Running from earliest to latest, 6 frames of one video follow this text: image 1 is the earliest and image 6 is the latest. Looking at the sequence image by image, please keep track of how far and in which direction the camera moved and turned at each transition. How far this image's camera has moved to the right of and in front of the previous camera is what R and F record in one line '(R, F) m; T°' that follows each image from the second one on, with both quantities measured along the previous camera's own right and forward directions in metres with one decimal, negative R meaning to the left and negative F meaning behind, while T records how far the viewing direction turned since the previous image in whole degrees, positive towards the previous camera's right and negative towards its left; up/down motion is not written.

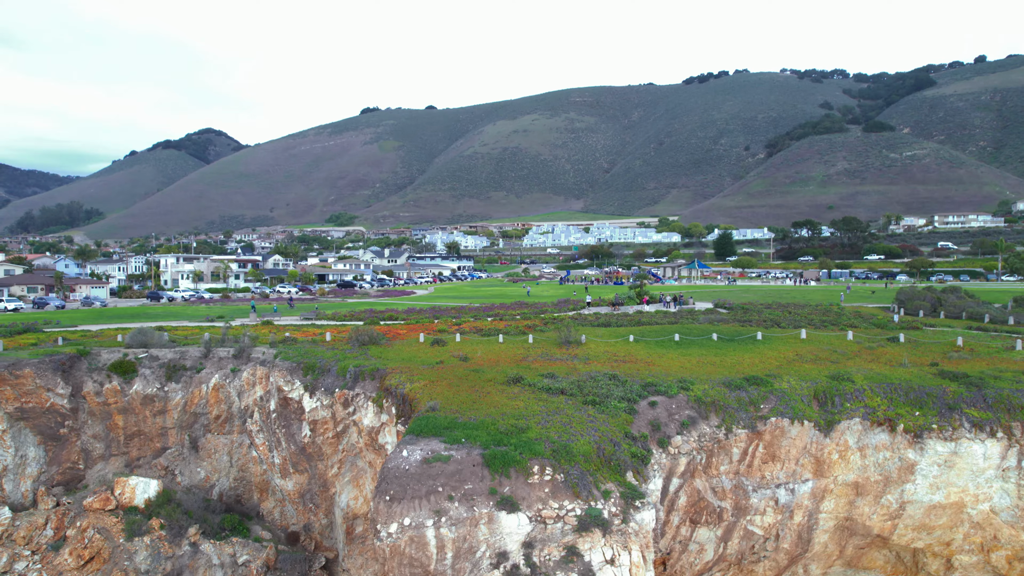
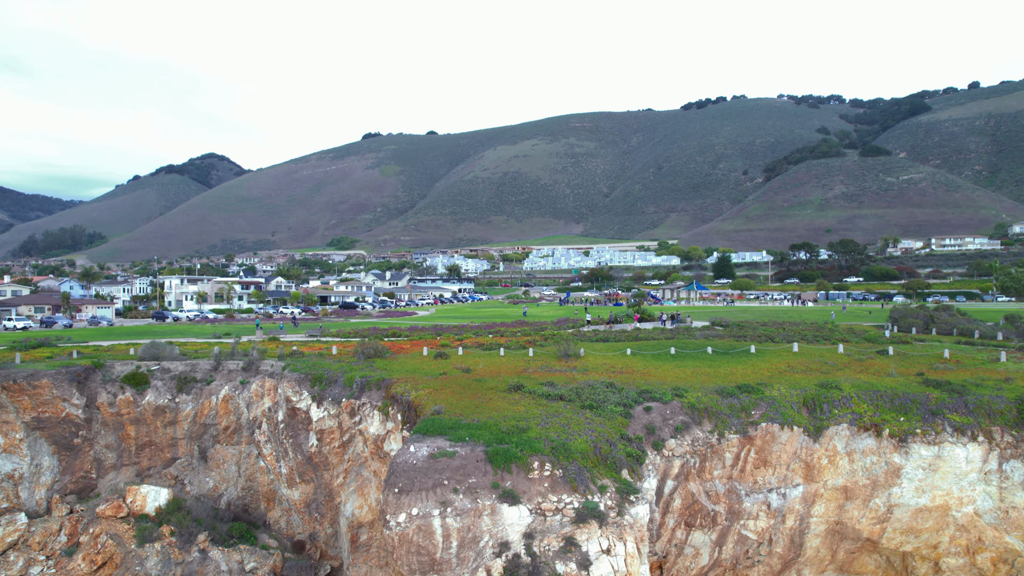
(0.0, -0.6) m; 0°
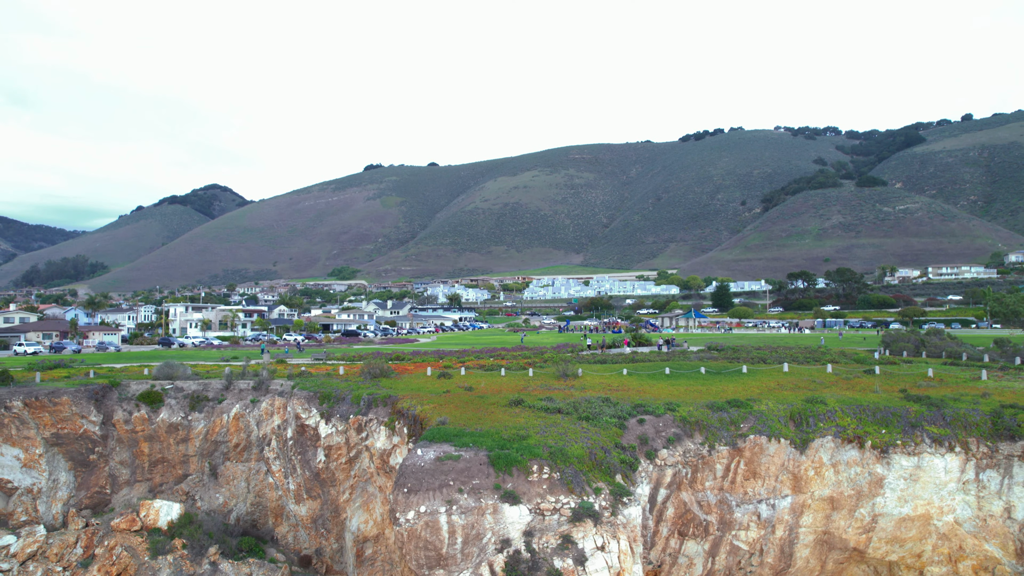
(0.0, -0.8) m; 0°
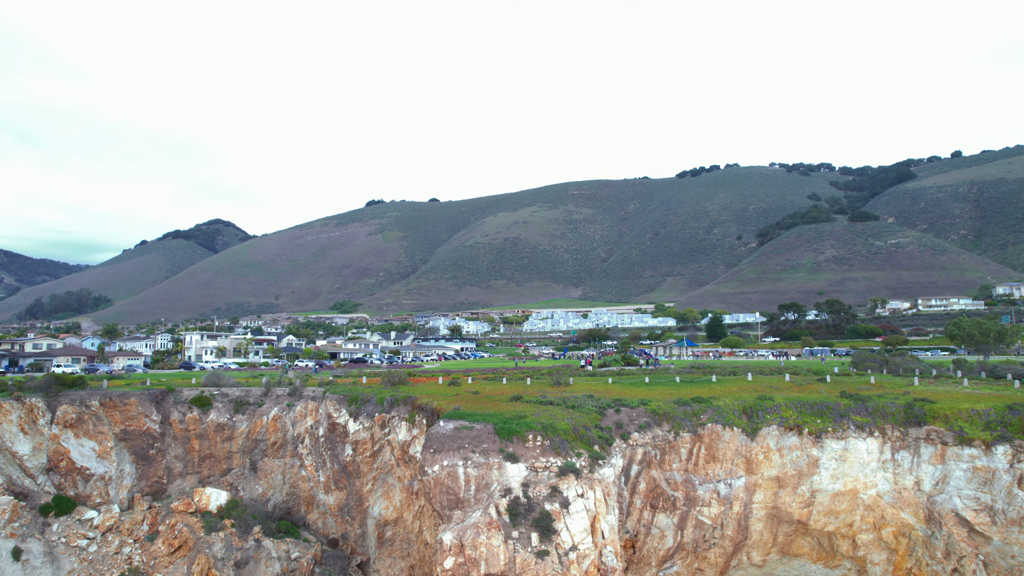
(0.0, -3.0) m; 0°
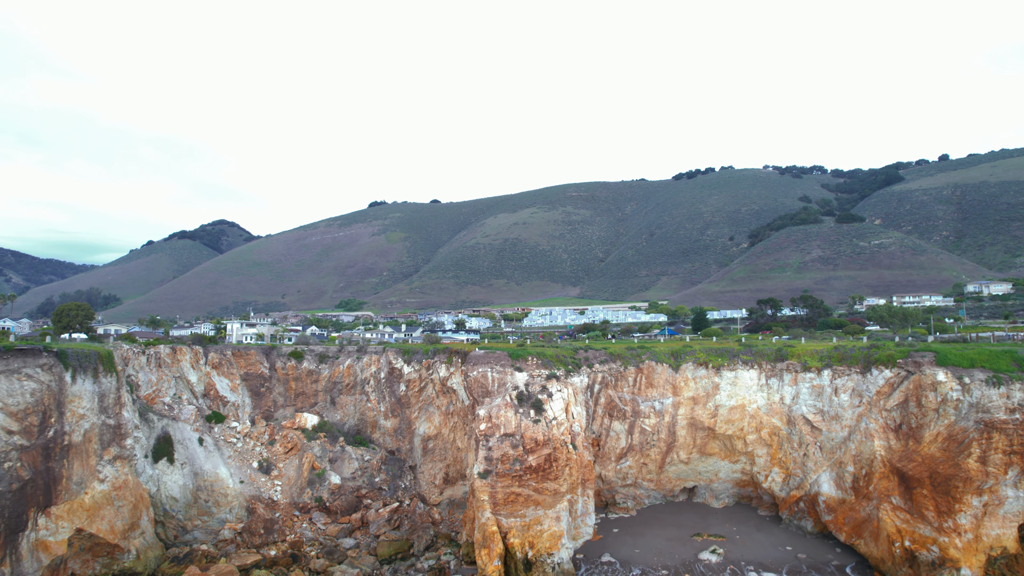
(-0.3, -8.2) m; 0°
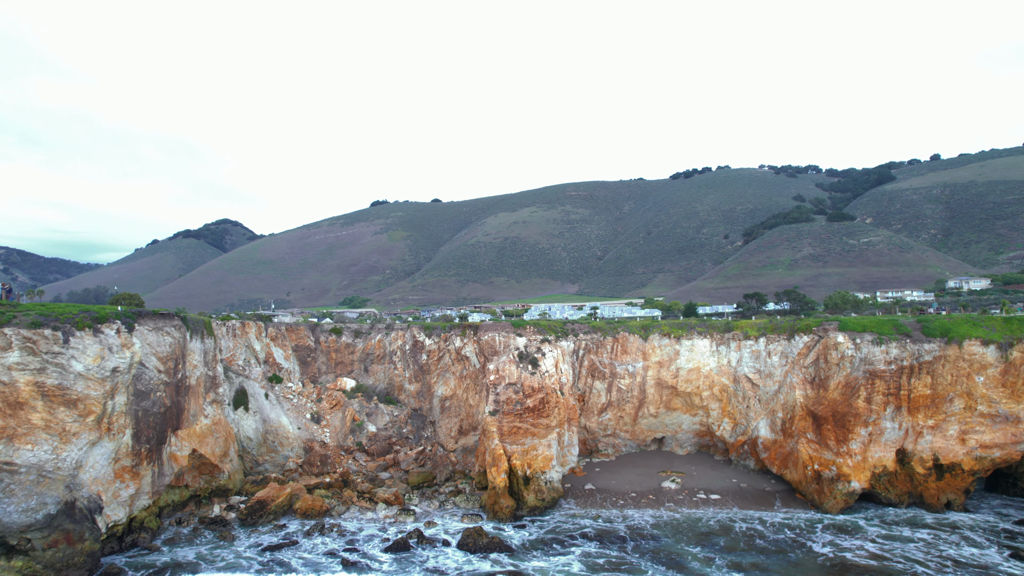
(-0.1, -6.0) m; 0°
